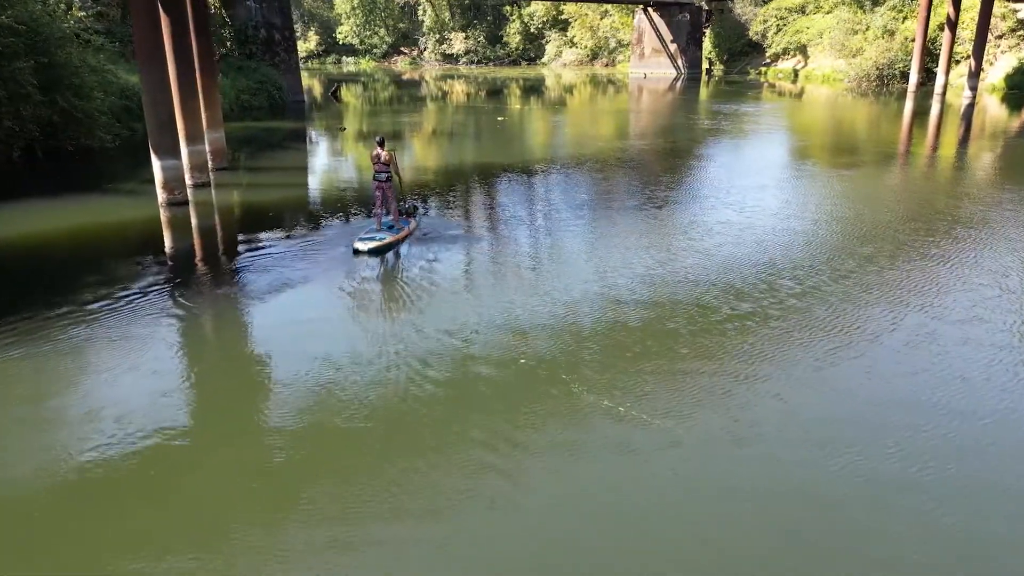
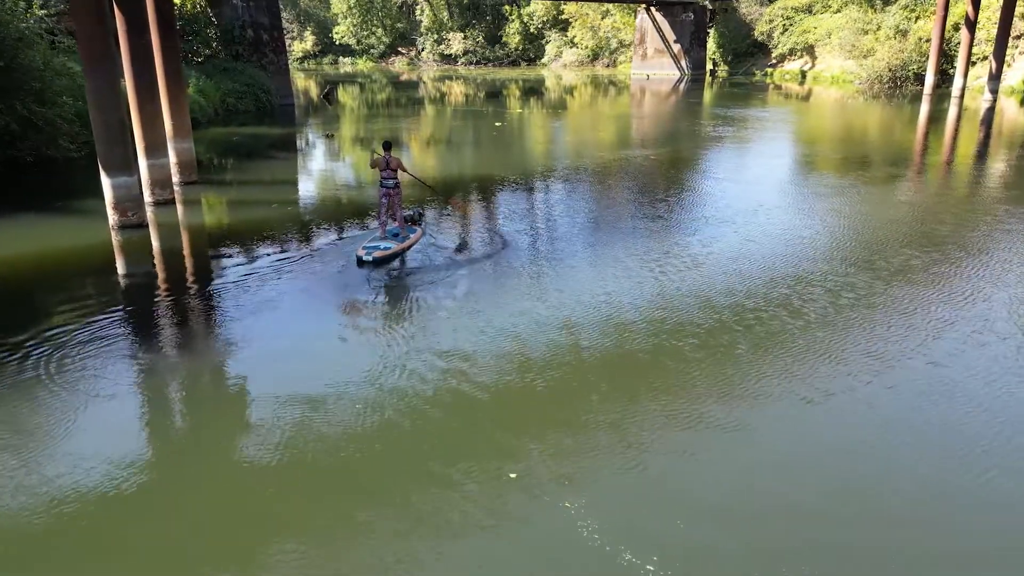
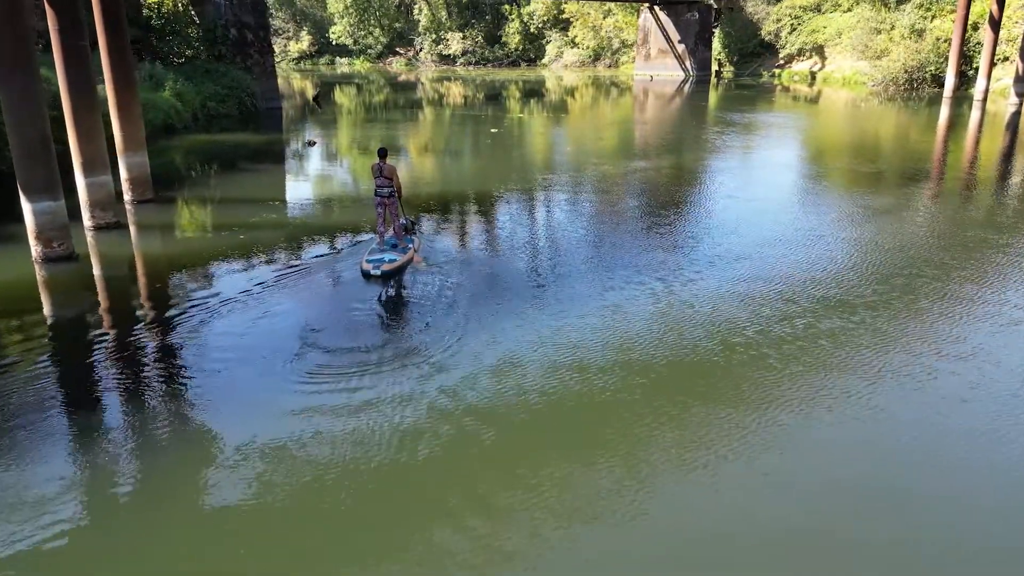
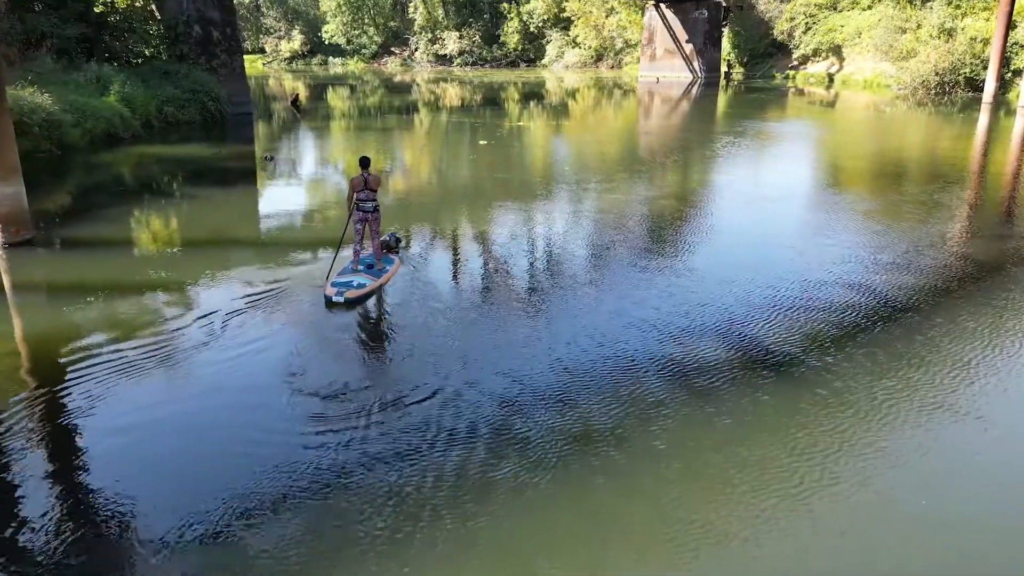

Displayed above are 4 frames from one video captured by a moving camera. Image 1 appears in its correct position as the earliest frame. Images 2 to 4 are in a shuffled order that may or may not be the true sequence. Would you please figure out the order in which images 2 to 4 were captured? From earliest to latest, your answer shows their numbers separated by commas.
2, 3, 4
